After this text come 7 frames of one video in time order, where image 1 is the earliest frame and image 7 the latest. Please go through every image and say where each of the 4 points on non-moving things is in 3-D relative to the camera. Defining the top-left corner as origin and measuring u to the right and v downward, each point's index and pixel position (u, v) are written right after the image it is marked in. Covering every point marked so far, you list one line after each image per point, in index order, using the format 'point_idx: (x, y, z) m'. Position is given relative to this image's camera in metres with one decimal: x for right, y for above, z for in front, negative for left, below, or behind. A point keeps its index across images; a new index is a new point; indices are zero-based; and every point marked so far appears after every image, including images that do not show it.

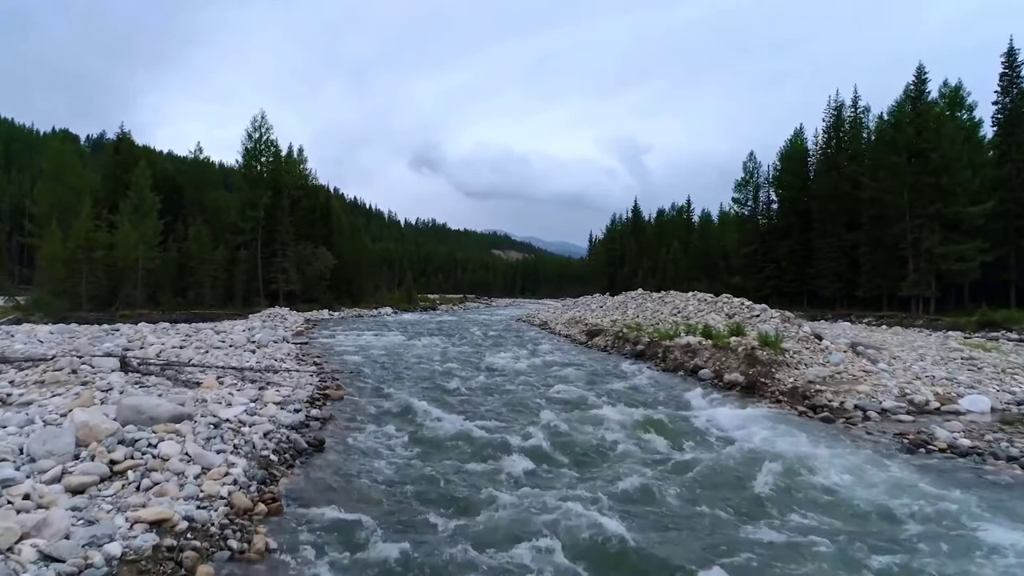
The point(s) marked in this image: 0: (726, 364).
0: (+5.3, -1.9, +14.4) m
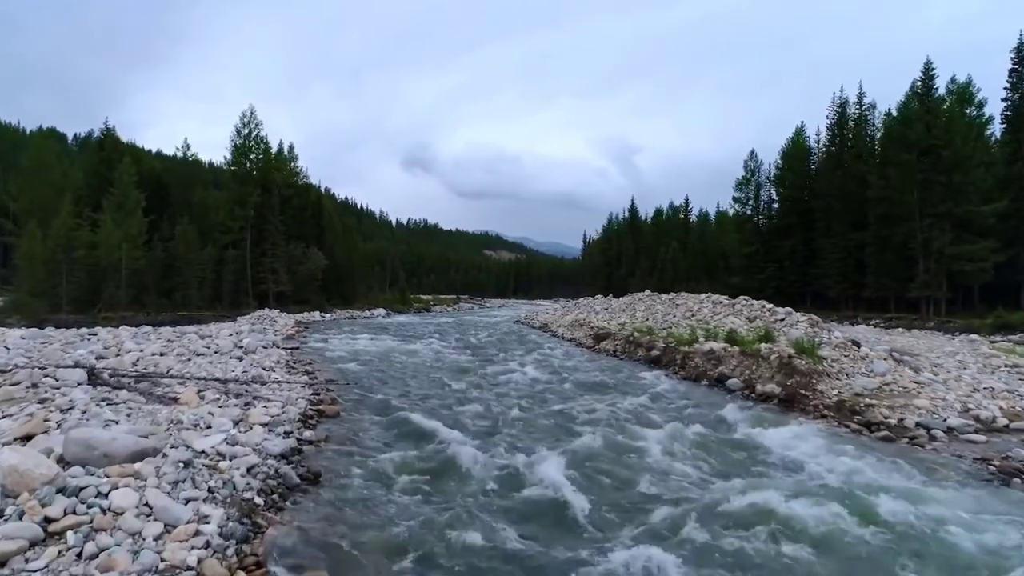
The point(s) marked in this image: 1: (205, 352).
0: (+5.6, -2.0, +13.2) m
1: (-9.4, -2.0, +17.9) m
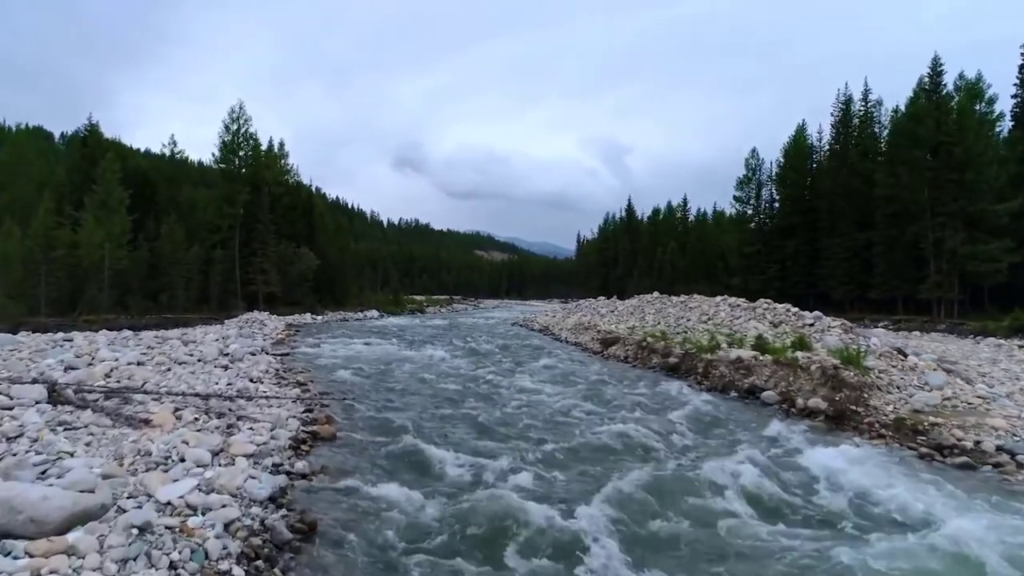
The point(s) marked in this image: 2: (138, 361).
0: (+5.9, -2.1, +12.0) m
1: (-9.2, -2.0, +16.5) m
2: (-10.2, -2.0, +15.9) m
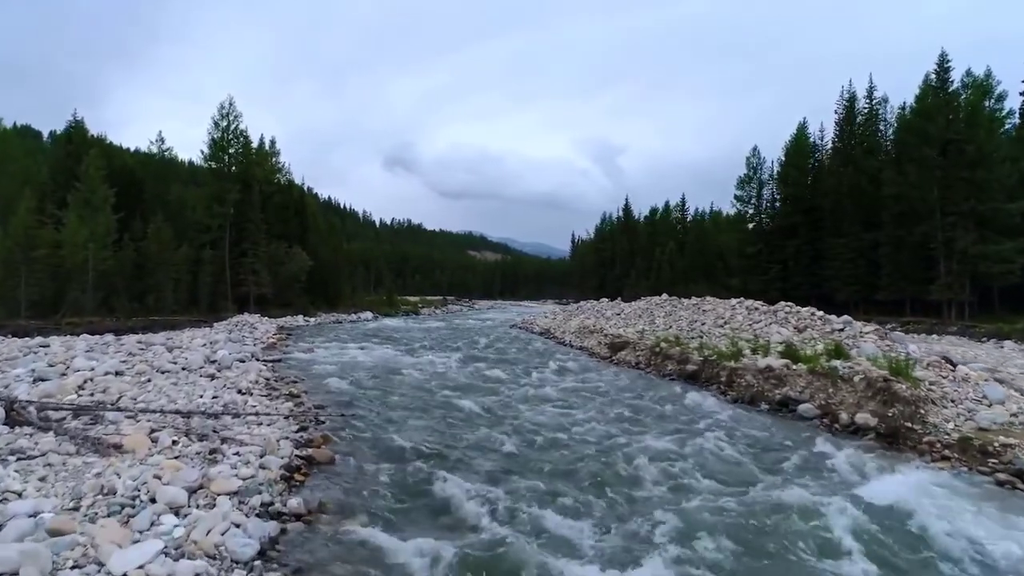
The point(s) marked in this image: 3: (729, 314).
0: (+6.2, -2.1, +10.9) m
1: (-9.0, -2.1, +15.3) m
2: (-10.0, -2.1, +14.7) m
3: (+7.3, -0.9, +19.6) m
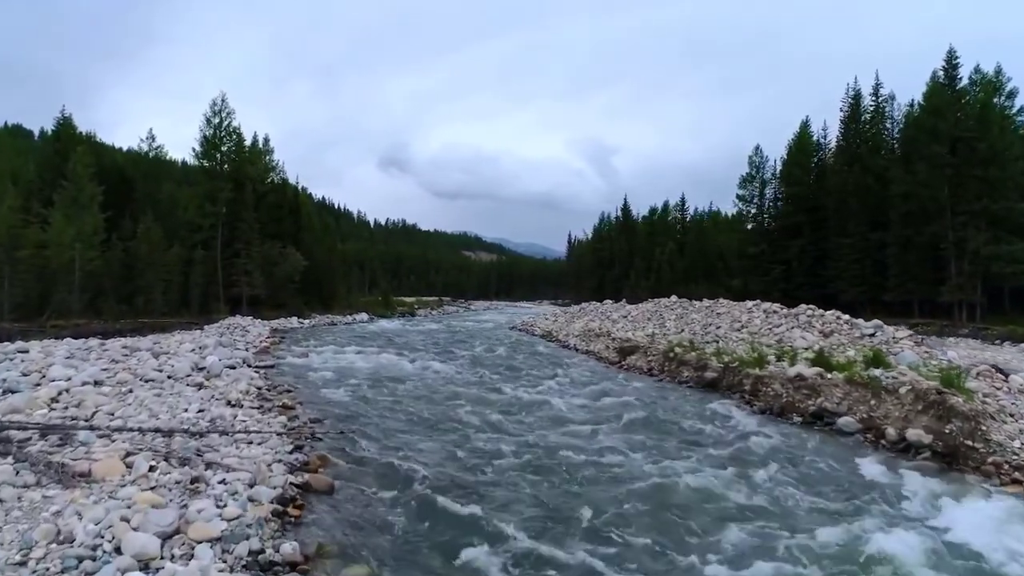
0: (+6.5, -2.2, +10.0) m
1: (-8.7, -2.2, +14.2) m
2: (-9.7, -2.1, +13.6) m
3: (+7.5, -0.9, +18.7) m
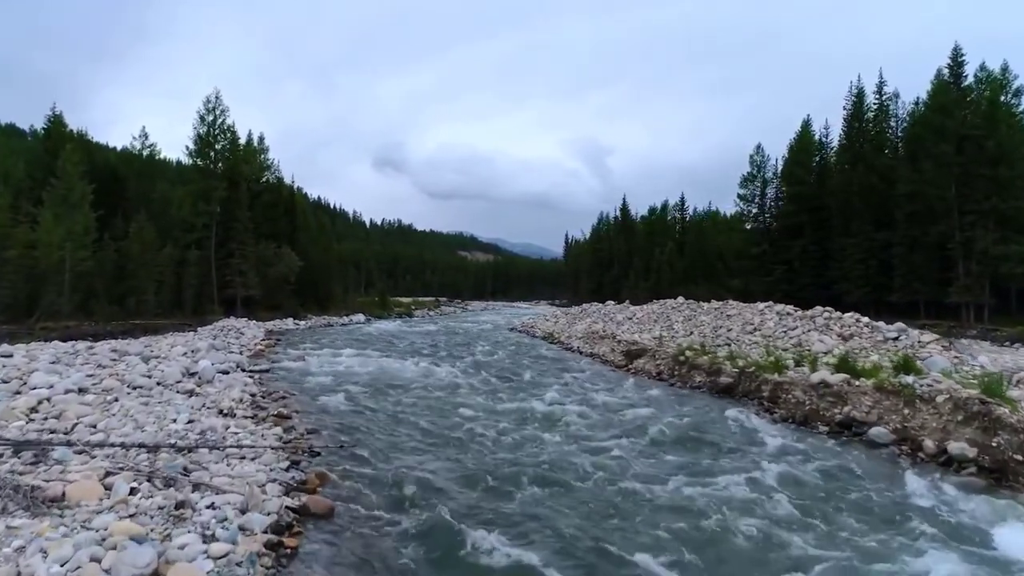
0: (+6.6, -2.2, +9.4) m
1: (-8.6, -2.2, +13.5) m
2: (-9.5, -2.2, +12.9) m
3: (+7.6, -1.0, +18.0) m
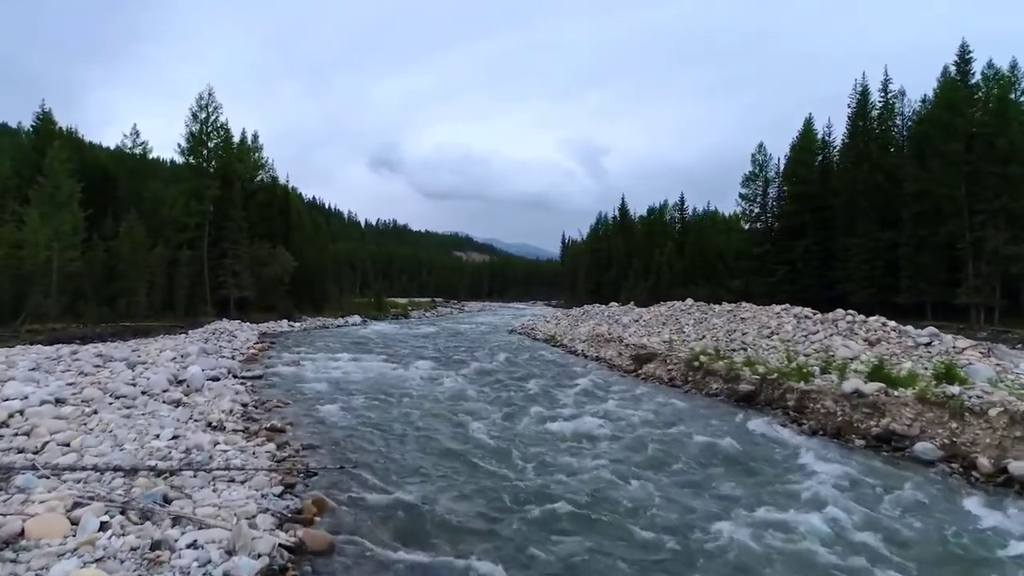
0: (+6.9, -2.3, +8.6) m
1: (-8.4, -2.3, +12.6) m
2: (-9.3, -2.2, +12.0) m
3: (+7.8, -1.0, +17.3) m
